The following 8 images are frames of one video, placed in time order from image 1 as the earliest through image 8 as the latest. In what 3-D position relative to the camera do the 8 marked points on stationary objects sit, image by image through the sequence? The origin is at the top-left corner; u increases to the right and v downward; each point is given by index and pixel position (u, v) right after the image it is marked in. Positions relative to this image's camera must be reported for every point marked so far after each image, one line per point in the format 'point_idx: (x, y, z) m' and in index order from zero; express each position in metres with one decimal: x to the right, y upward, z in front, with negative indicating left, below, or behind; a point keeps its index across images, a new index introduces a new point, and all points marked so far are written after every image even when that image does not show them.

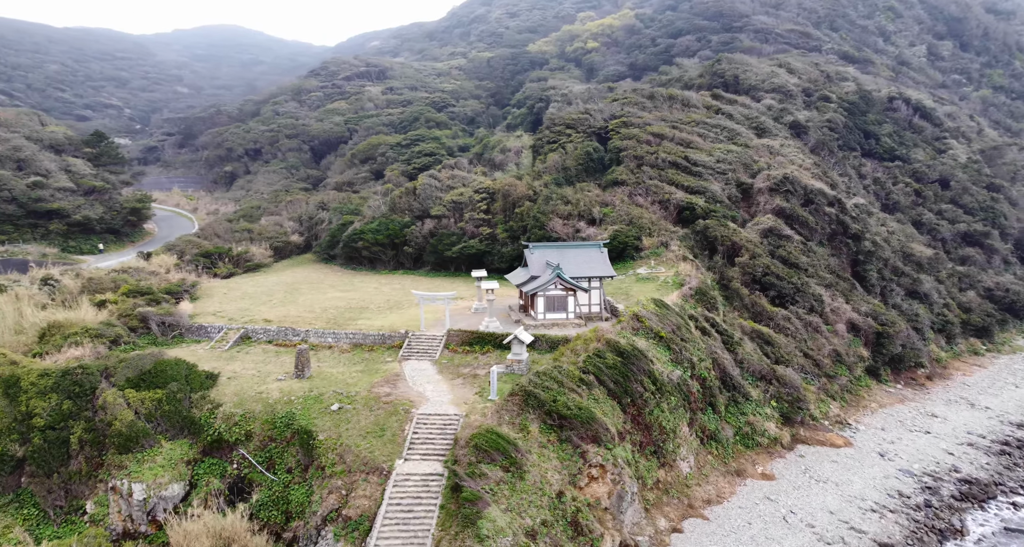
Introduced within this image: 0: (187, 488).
0: (-7.5, -5.0, +14.3) m
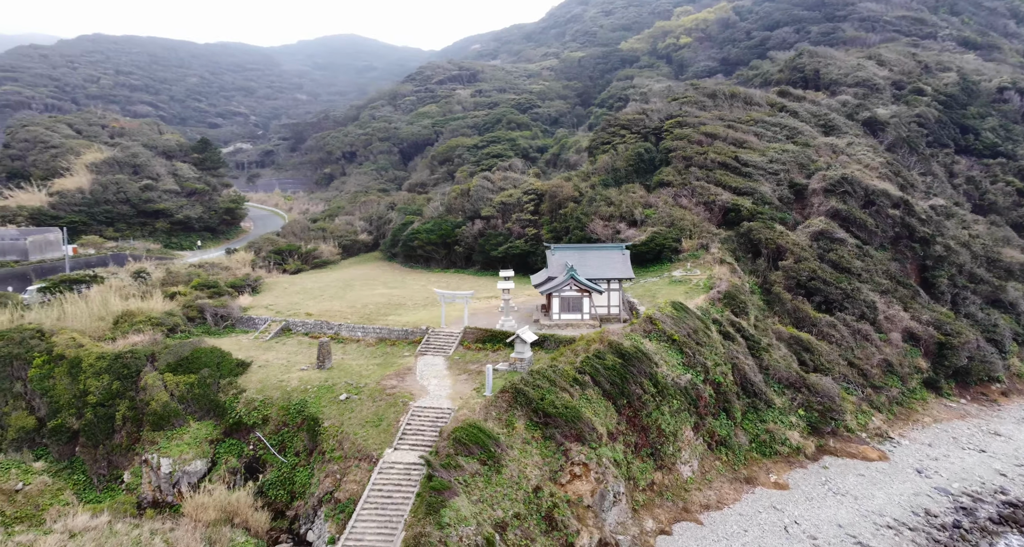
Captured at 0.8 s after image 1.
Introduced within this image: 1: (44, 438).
0: (-7.6, -4.9, +15.6) m
1: (-14.0, -4.8, +18.2) m
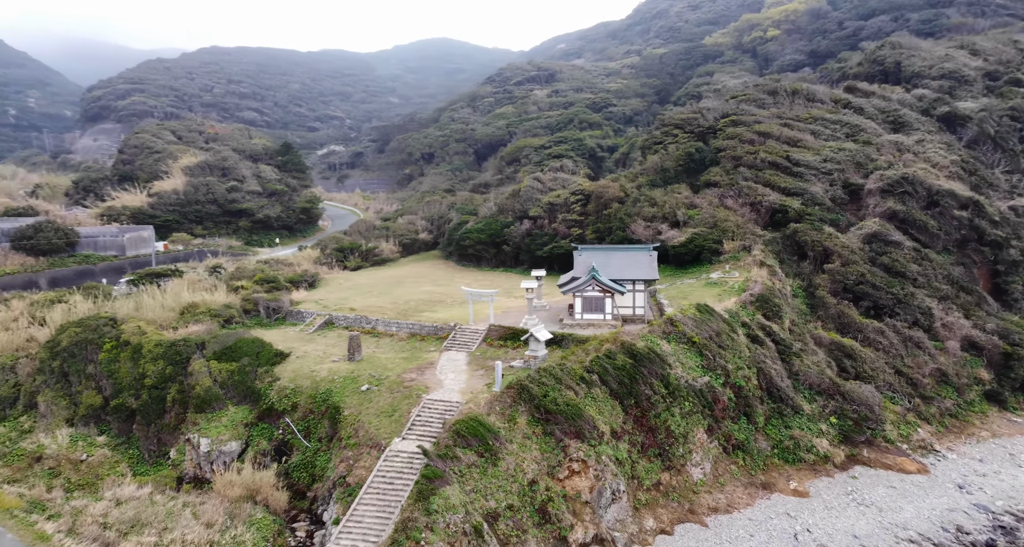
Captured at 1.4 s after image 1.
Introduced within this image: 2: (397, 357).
0: (-7.3, -4.7, +16.8) m
1: (-13.3, -4.6, +20.1) m
2: (-3.7, -2.6, +19.5) m
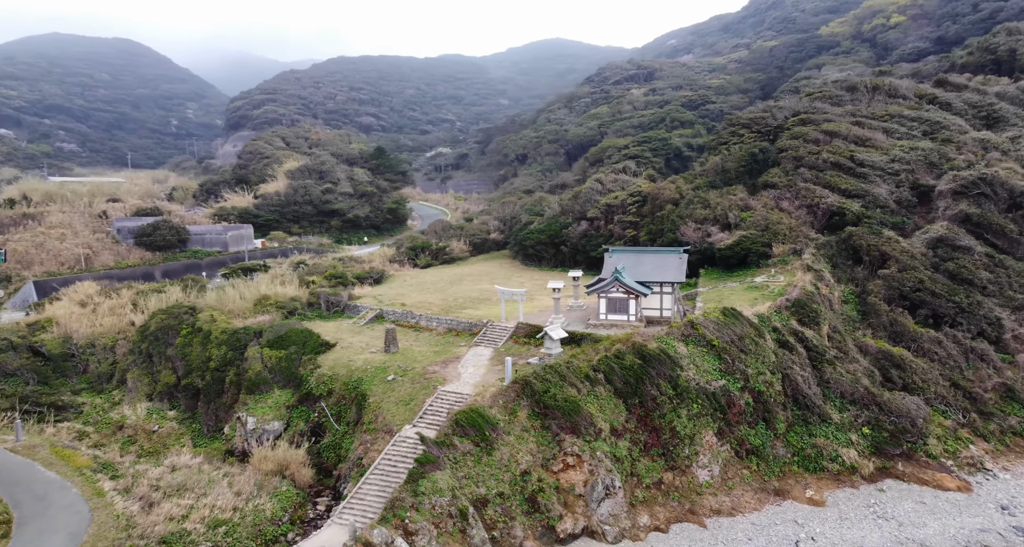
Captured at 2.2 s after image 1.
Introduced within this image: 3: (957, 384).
0: (-6.8, -4.6, +18.4) m
1: (-12.3, -4.4, +22.6) m
2: (-2.8, -2.6, +20.5) m
3: (+14.3, -3.6, +19.7) m
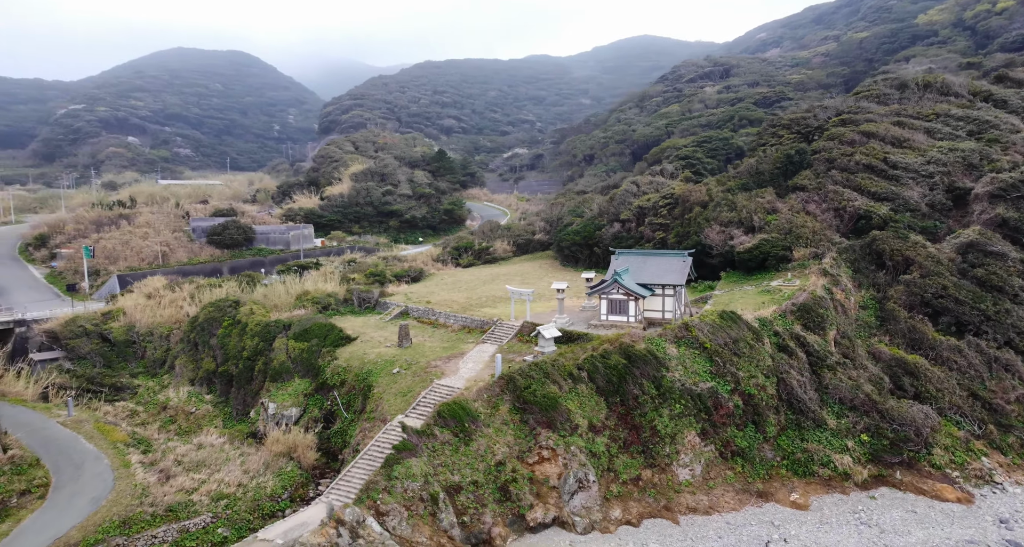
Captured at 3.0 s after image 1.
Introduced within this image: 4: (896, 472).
0: (-6.8, -4.5, +19.8) m
1: (-11.9, -4.2, +24.5) m
2: (-2.6, -2.6, +21.5) m
3: (+14.3, -3.8, +18.9) m
4: (+10.3, -5.4, +16.5) m
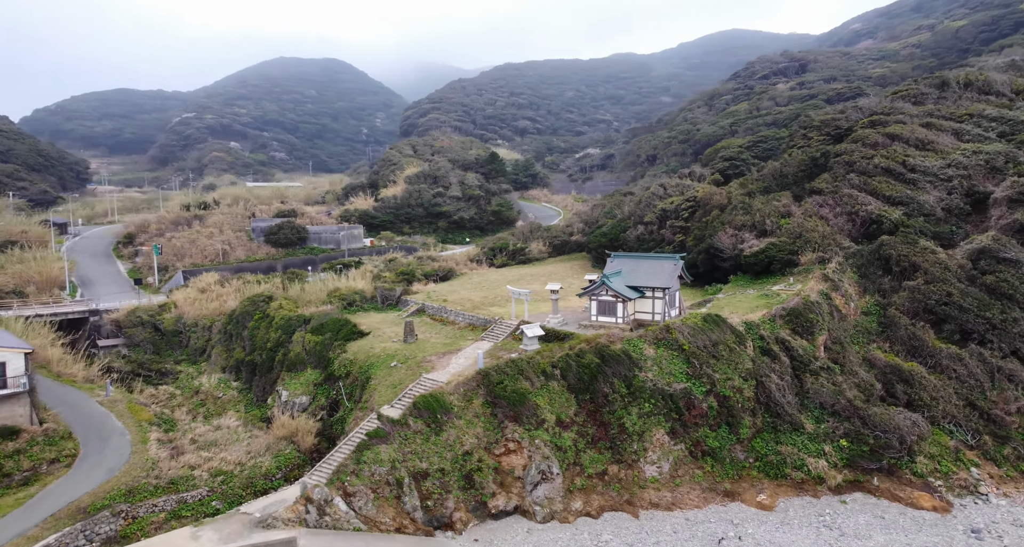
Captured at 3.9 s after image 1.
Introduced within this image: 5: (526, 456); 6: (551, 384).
0: (-7.1, -4.4, +21.4) m
1: (-11.6, -4.1, +26.5) m
2: (-2.7, -2.5, +22.7) m
3: (+13.9, -4.0, +18.5) m
4: (+9.7, -5.5, +16.4) m
5: (+0.3, -4.5, +15.1) m
6: (+1.1, -3.0, +16.4) m
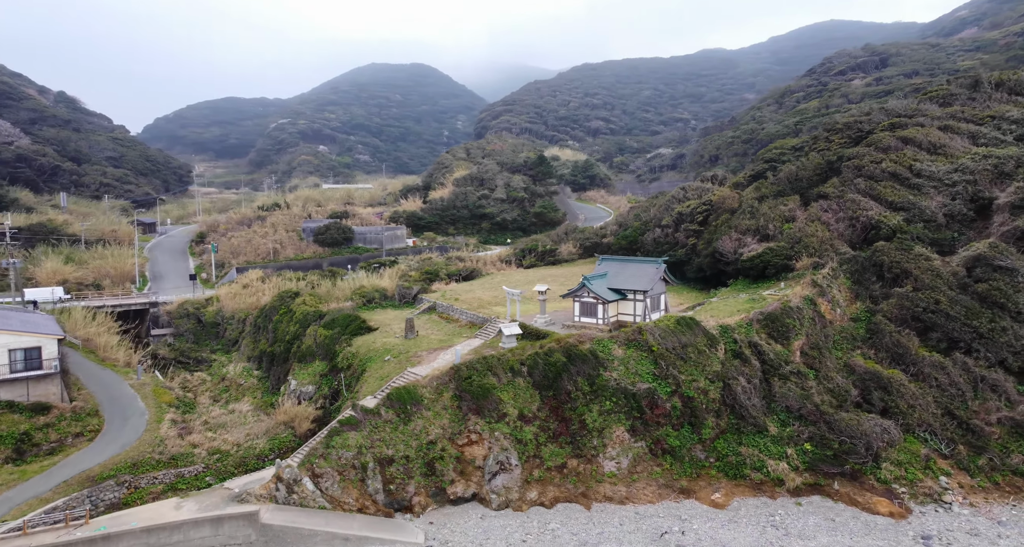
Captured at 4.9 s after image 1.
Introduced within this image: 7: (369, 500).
0: (-7.5, -4.4, +23.1) m
1: (-11.6, -4.0, +28.6) m
2: (-3.0, -2.6, +24.0) m
3: (+13.2, -4.2, +18.3) m
4: (+8.7, -5.7, +16.7) m
5: (-0.7, -4.6, +16.2) m
6: (+0.2, -3.0, +17.4) m
7: (-3.5, -5.5, +15.1) m
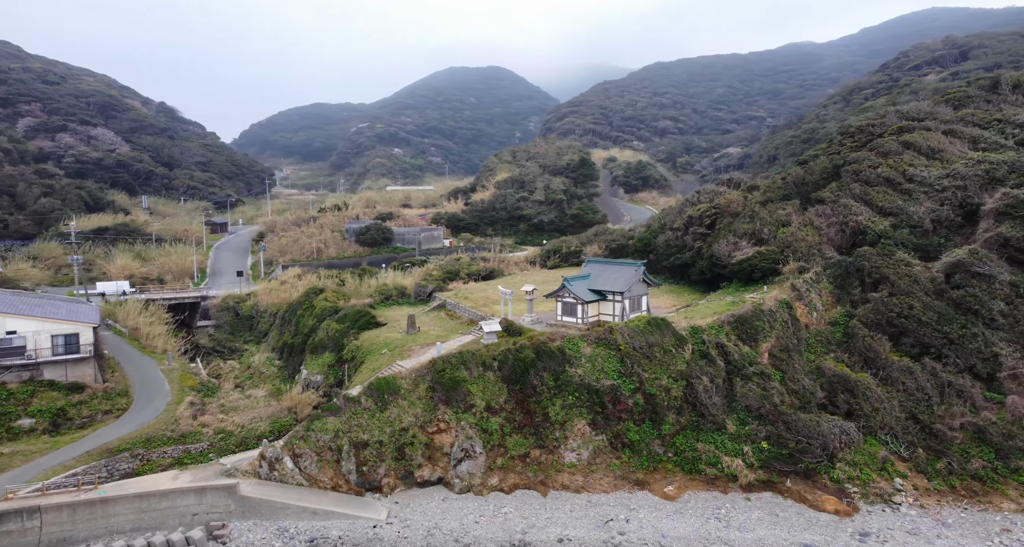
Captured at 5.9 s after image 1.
0: (-7.9, -4.4, +25.0) m
1: (-11.5, -3.9, +30.8) m
2: (-3.3, -2.6, +25.5) m
3: (+12.3, -4.4, +18.6) m
4: (+7.7, -5.9, +17.3) m
5: (-1.7, -4.6, +17.6) m
6: (-0.7, -3.1, +18.7) m
7: (-4.6, -5.6, +16.7) m
